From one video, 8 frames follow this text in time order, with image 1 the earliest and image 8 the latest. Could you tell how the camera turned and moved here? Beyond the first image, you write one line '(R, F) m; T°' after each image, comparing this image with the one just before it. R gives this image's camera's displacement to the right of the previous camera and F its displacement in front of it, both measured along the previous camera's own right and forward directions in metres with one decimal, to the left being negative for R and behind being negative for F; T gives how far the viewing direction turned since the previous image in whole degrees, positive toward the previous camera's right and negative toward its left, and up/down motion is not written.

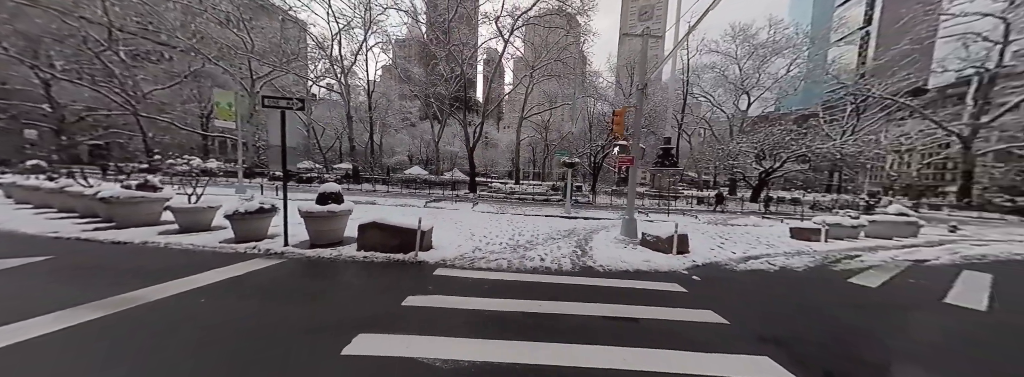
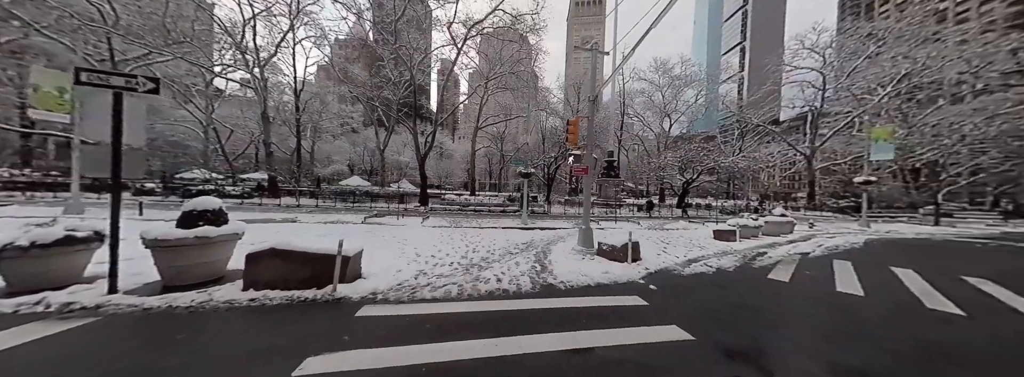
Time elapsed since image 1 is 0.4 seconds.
(+0.1, +0.4) m; +11°
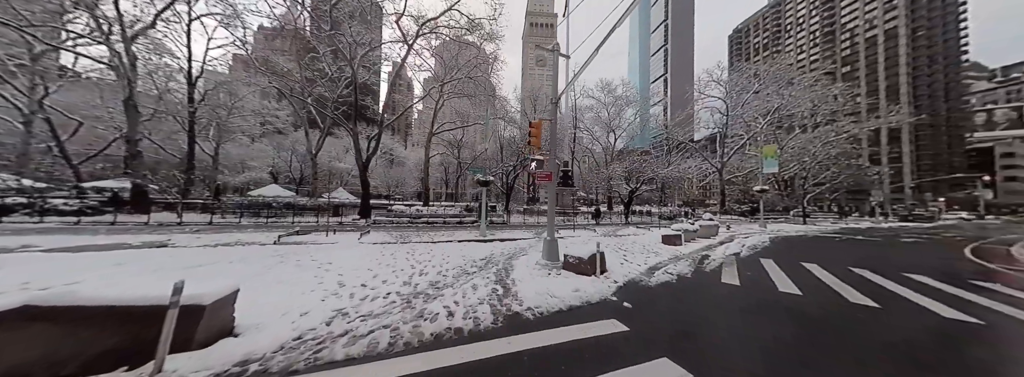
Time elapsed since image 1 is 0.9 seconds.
(0.0, +0.7) m; +11°
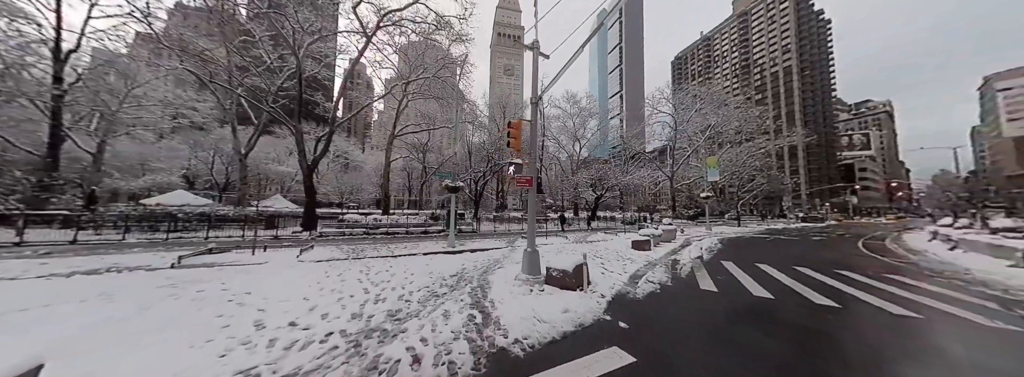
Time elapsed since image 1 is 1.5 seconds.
(-0.2, +0.6) m; +8°
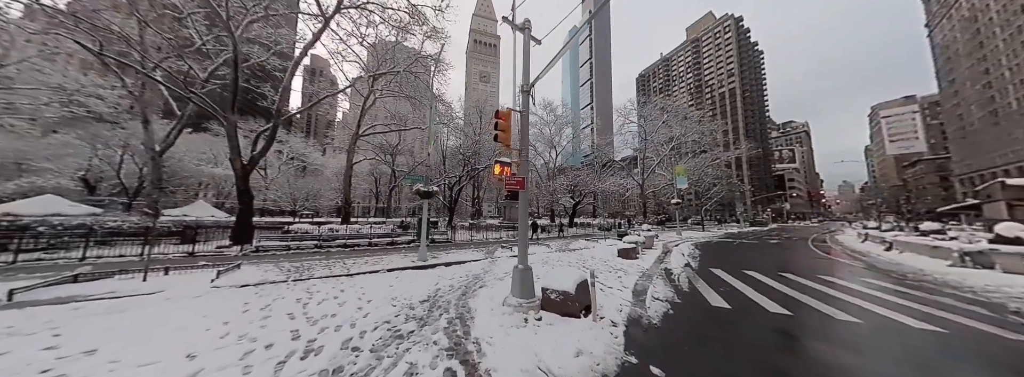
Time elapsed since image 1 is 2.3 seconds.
(-0.2, +0.9) m; +6°
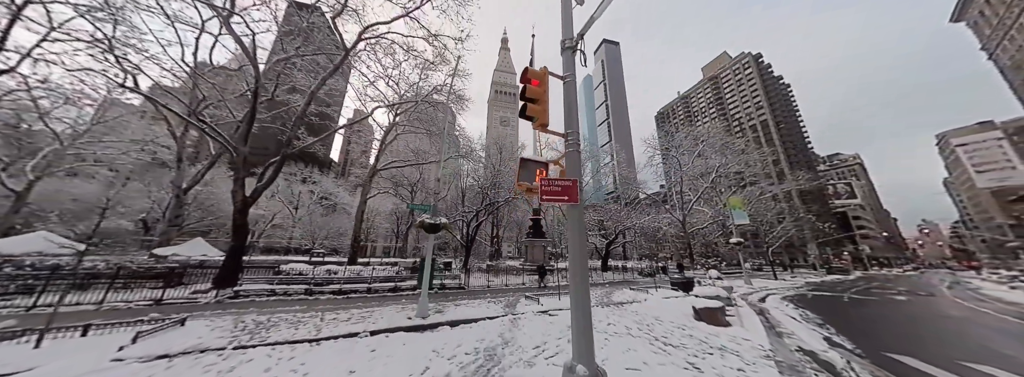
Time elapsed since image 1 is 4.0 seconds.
(-0.2, +1.9) m; -5°
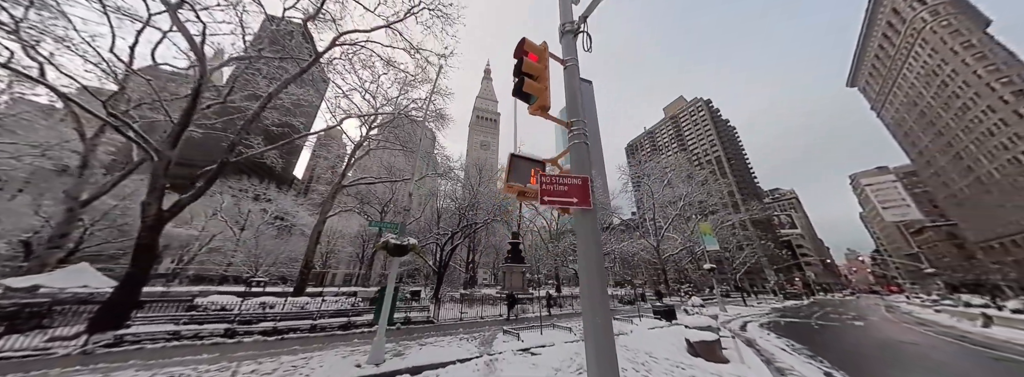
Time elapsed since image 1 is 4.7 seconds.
(-0.1, +0.6) m; +5°
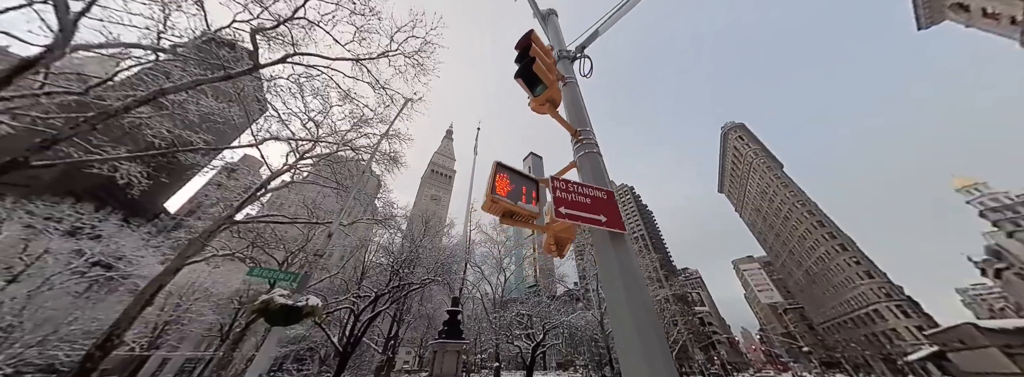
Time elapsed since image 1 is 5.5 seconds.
(-0.2, +0.7) m; +12°
